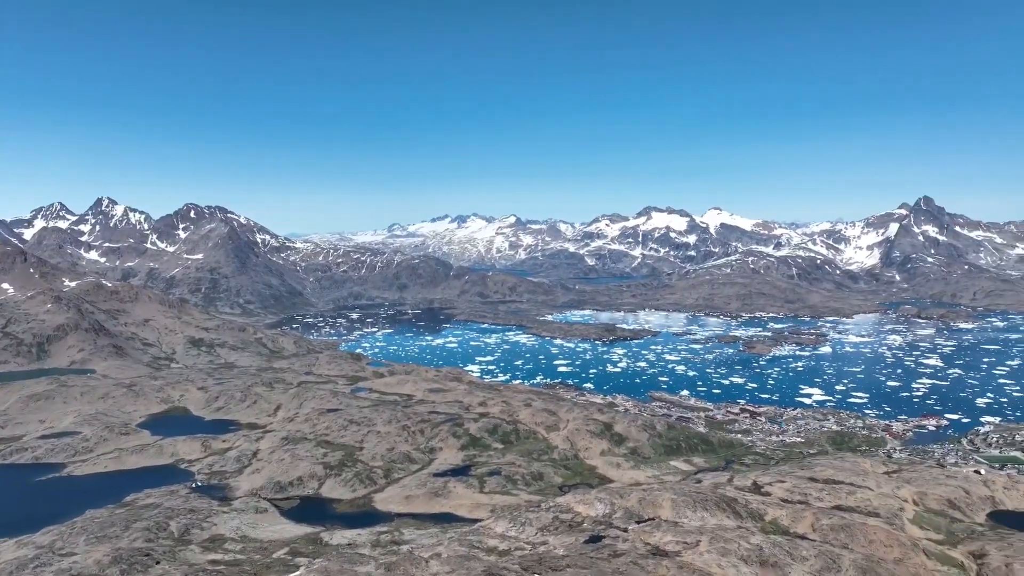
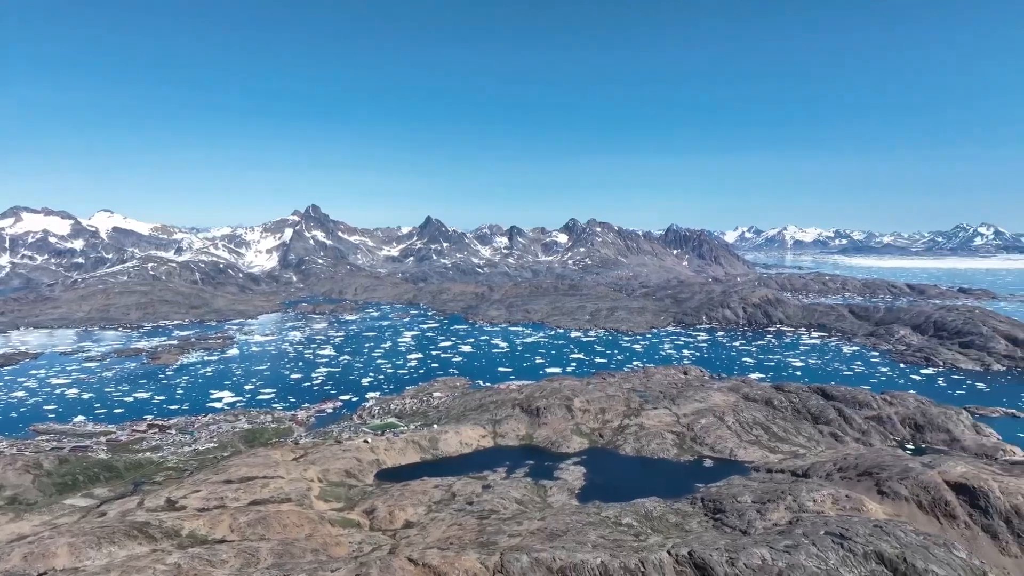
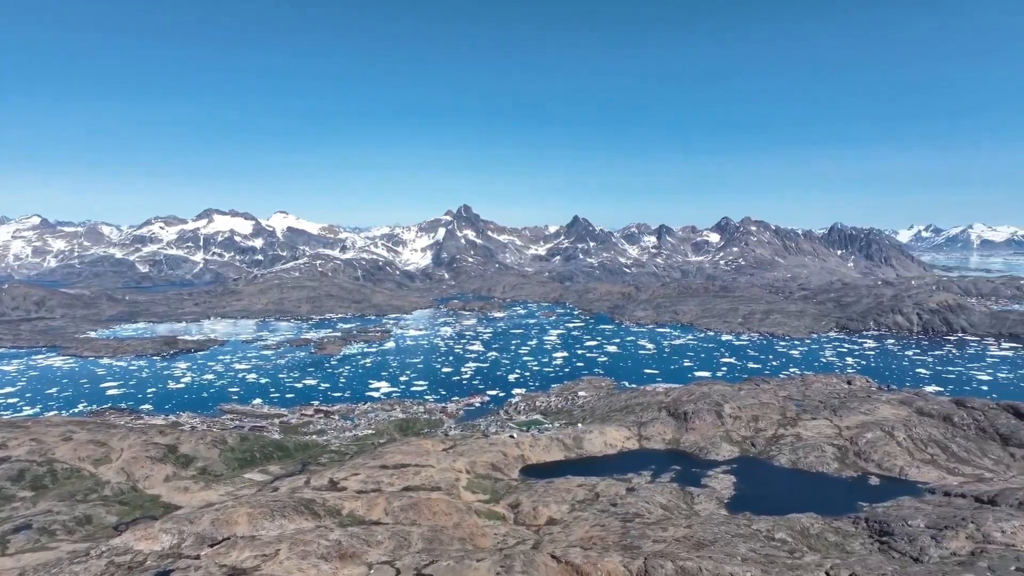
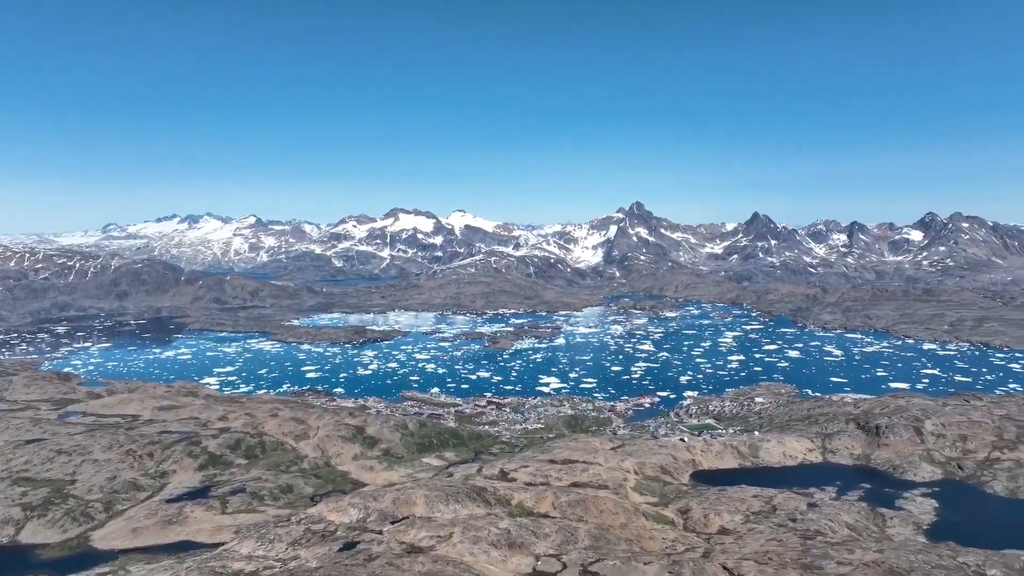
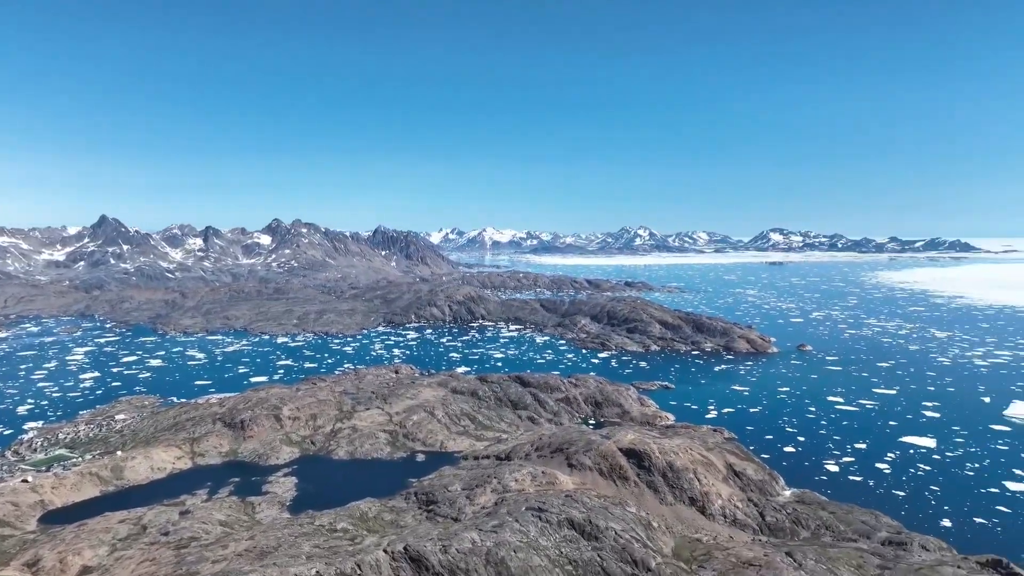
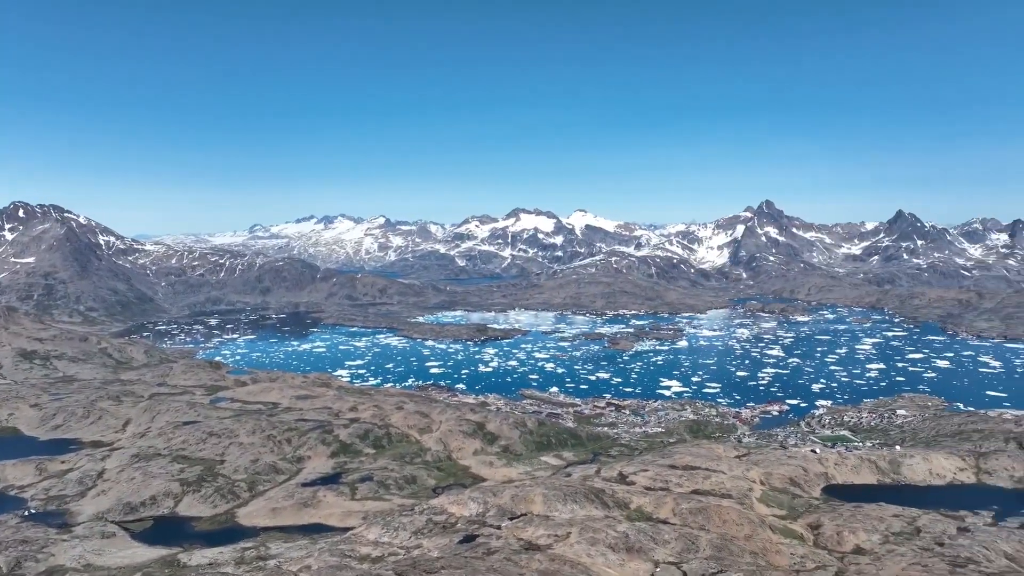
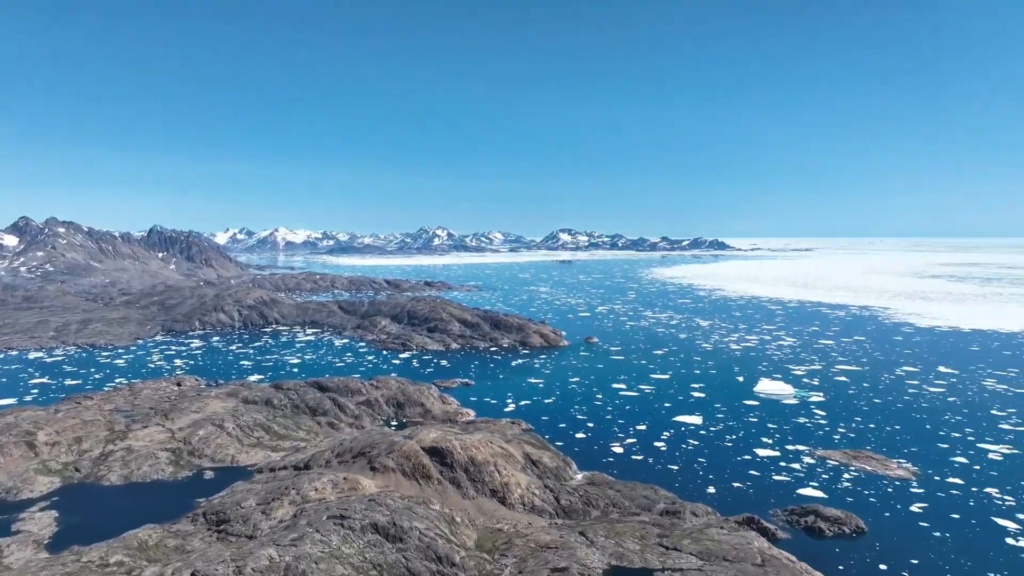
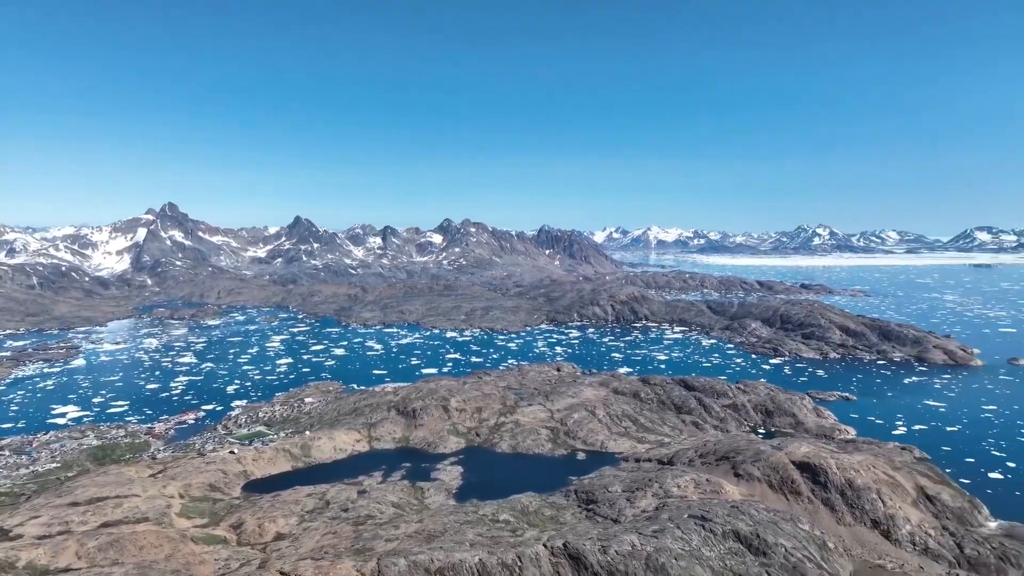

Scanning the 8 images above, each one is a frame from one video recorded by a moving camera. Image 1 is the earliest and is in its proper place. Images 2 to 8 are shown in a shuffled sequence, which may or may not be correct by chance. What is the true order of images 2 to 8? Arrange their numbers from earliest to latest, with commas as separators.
6, 4, 3, 2, 8, 5, 7
